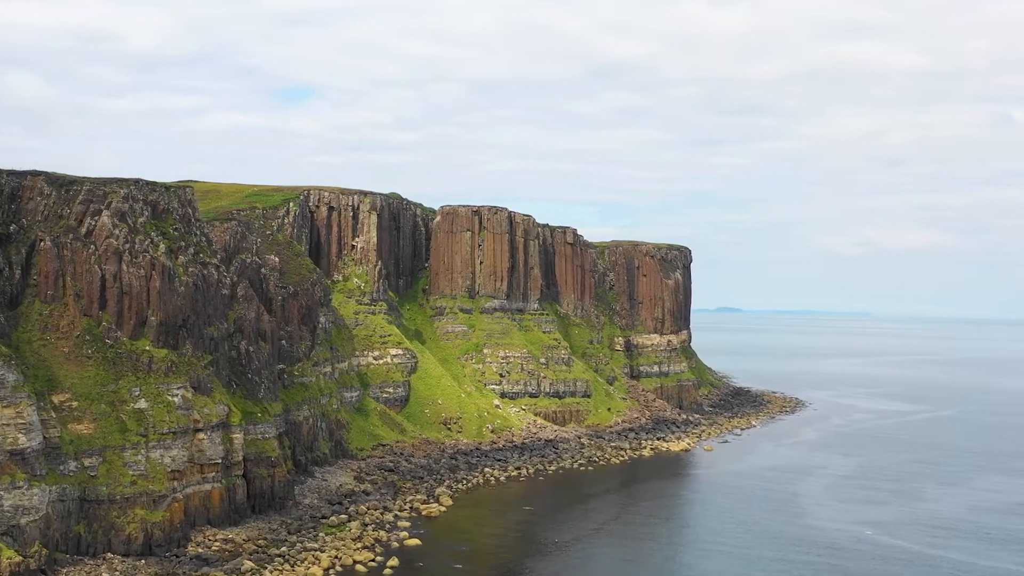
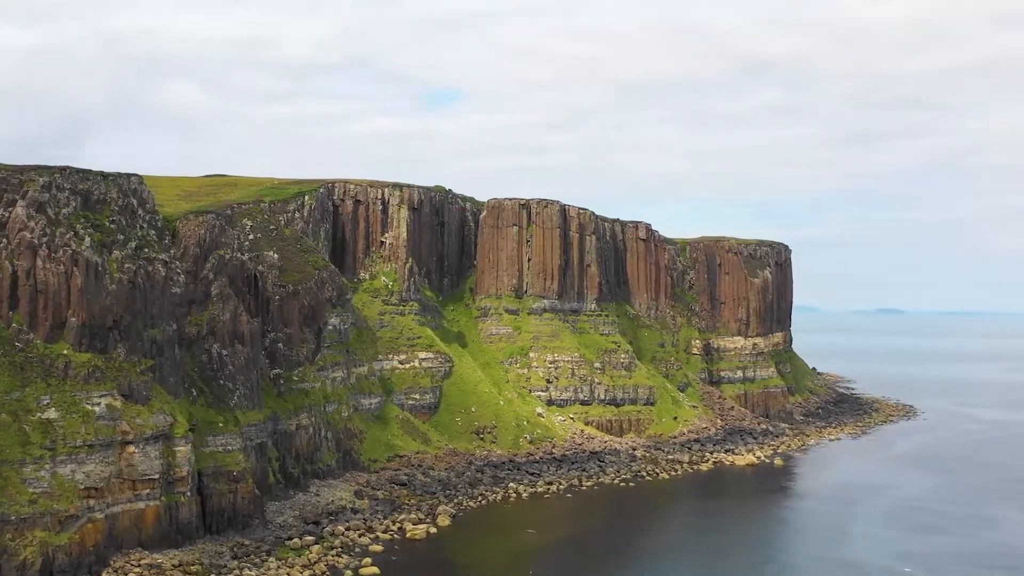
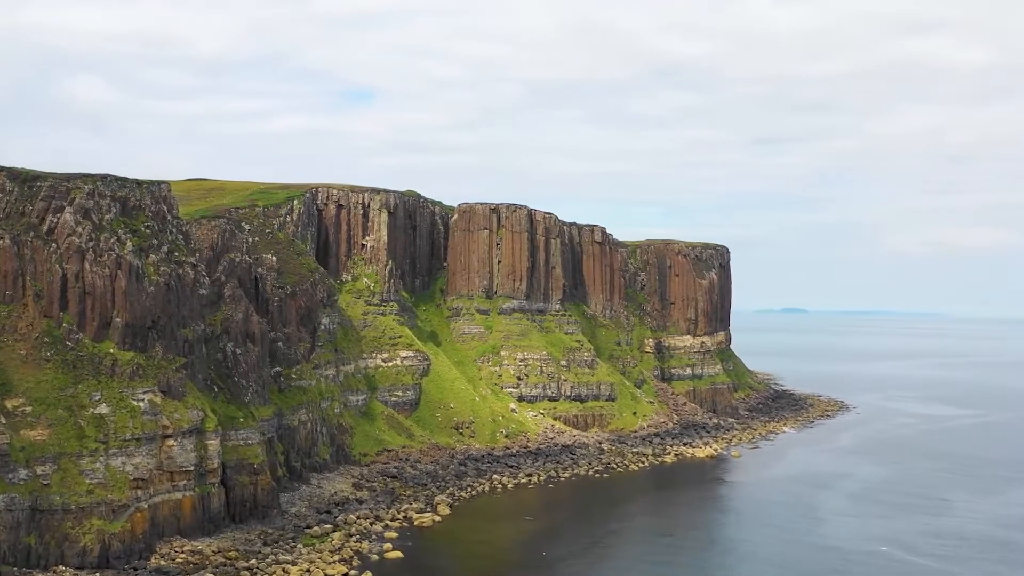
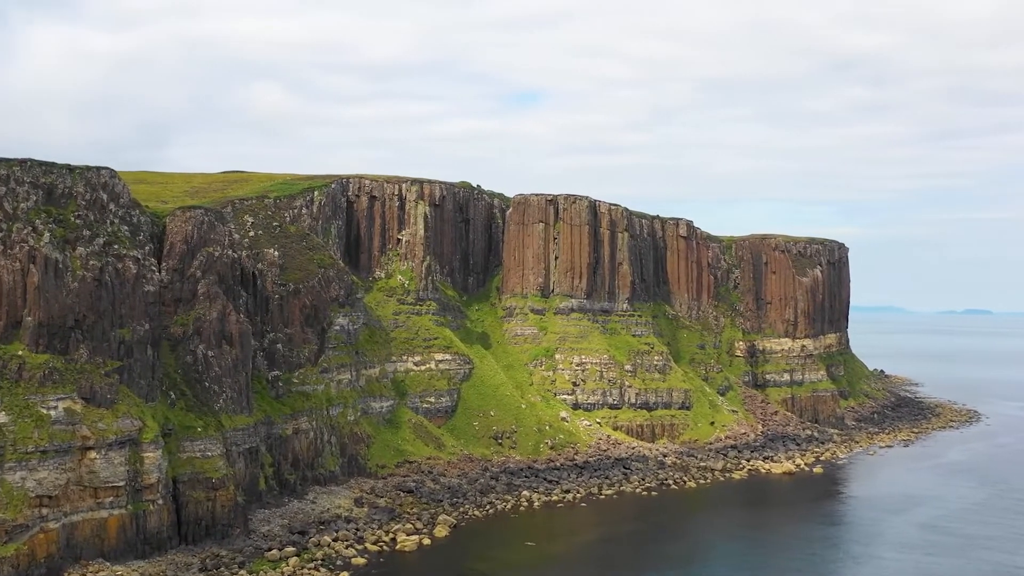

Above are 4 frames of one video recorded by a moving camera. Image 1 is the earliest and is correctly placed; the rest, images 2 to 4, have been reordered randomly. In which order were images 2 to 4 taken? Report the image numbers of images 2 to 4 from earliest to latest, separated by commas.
3, 2, 4
